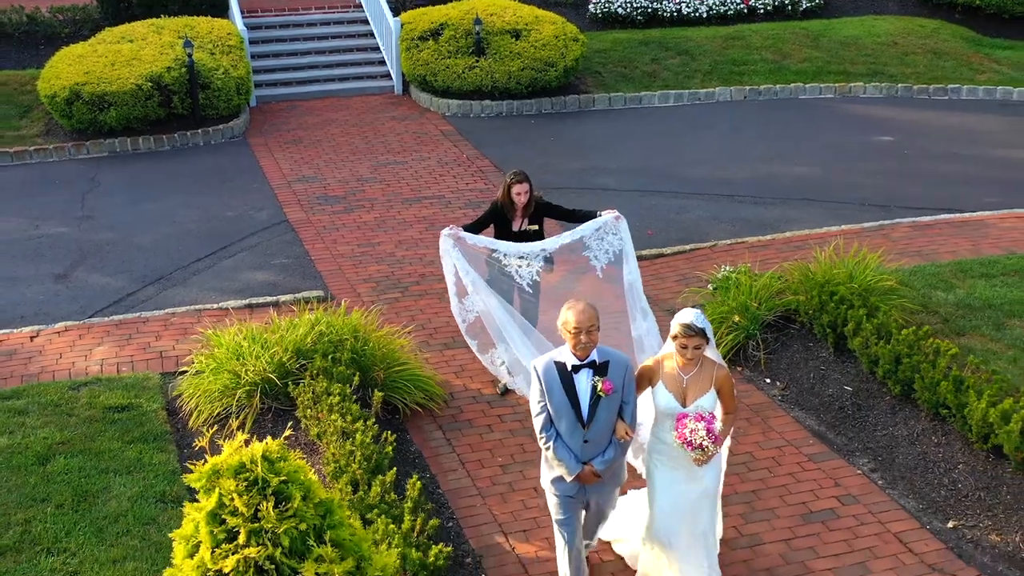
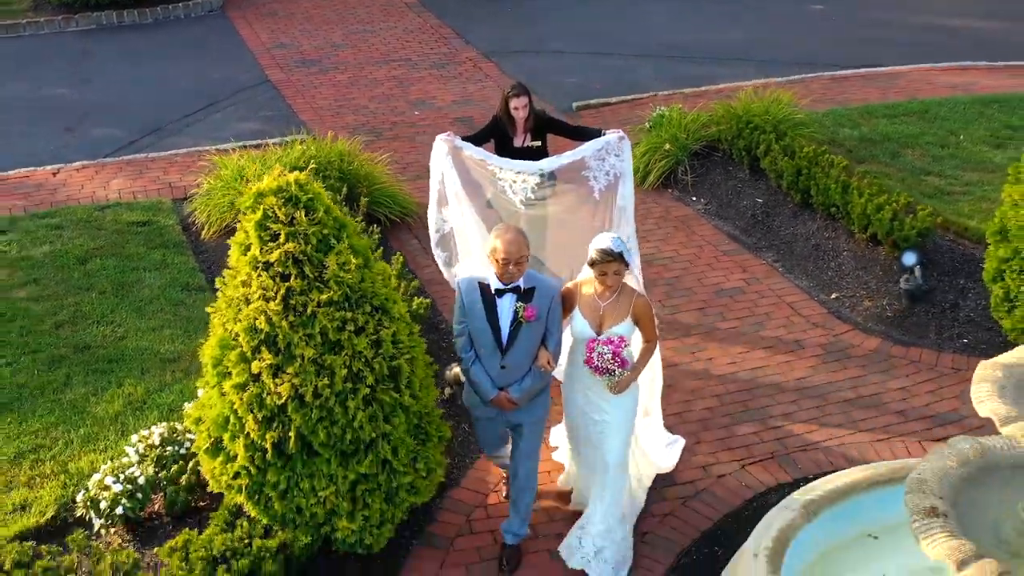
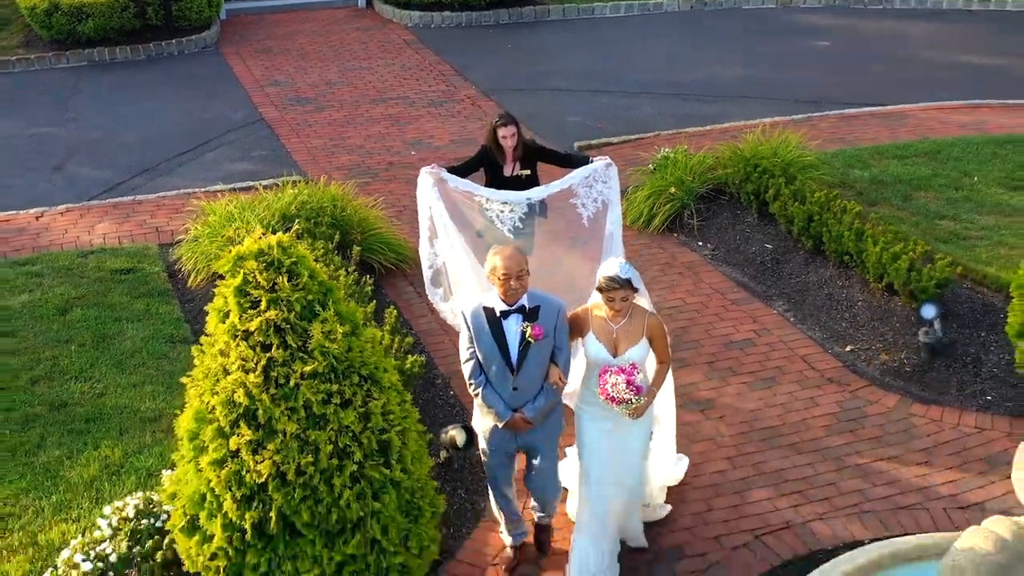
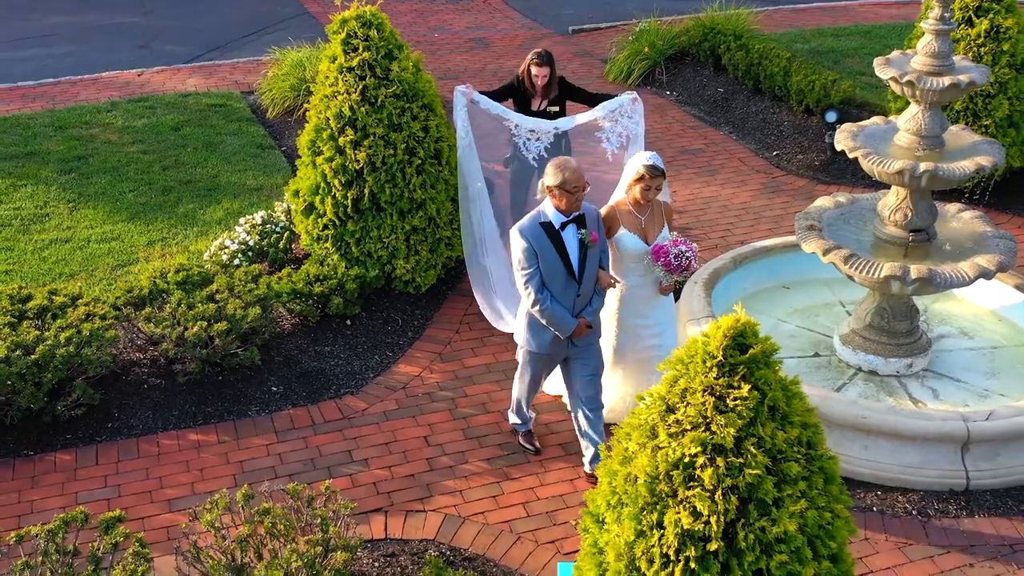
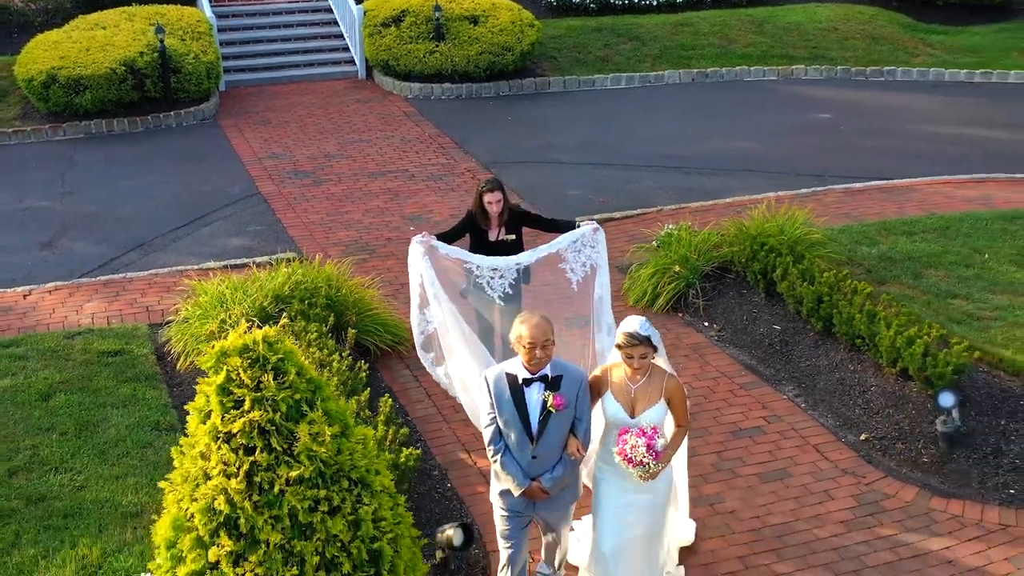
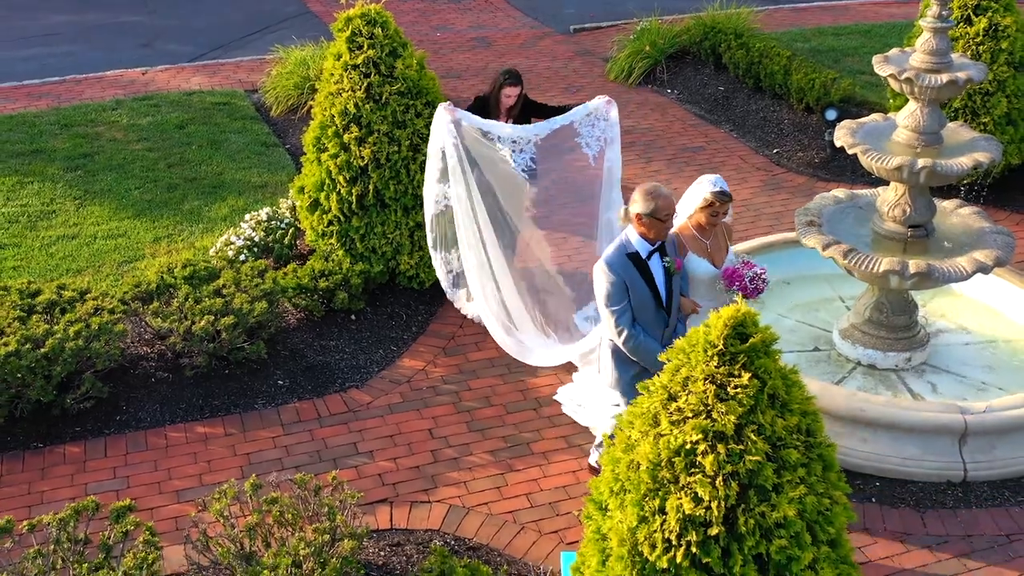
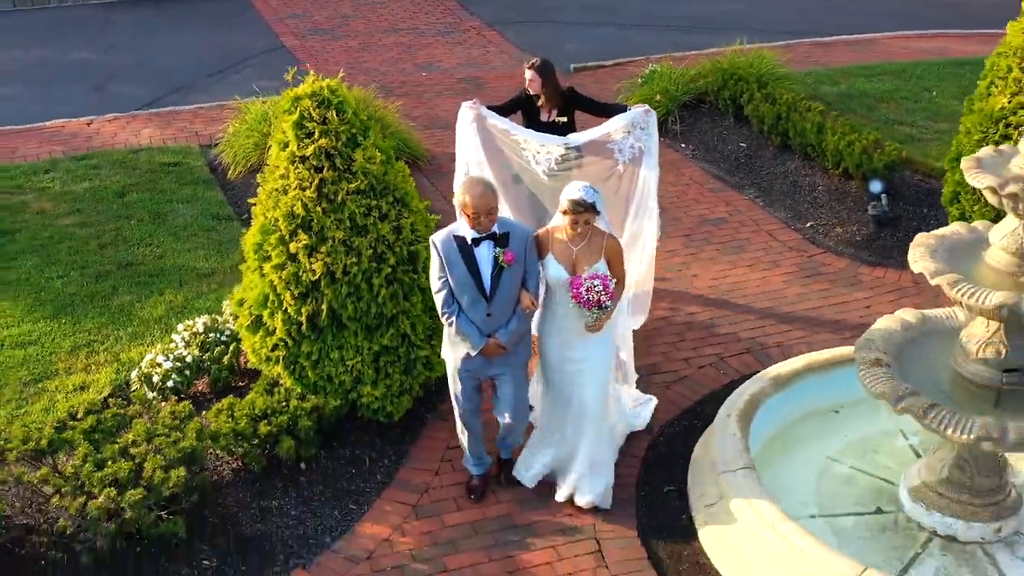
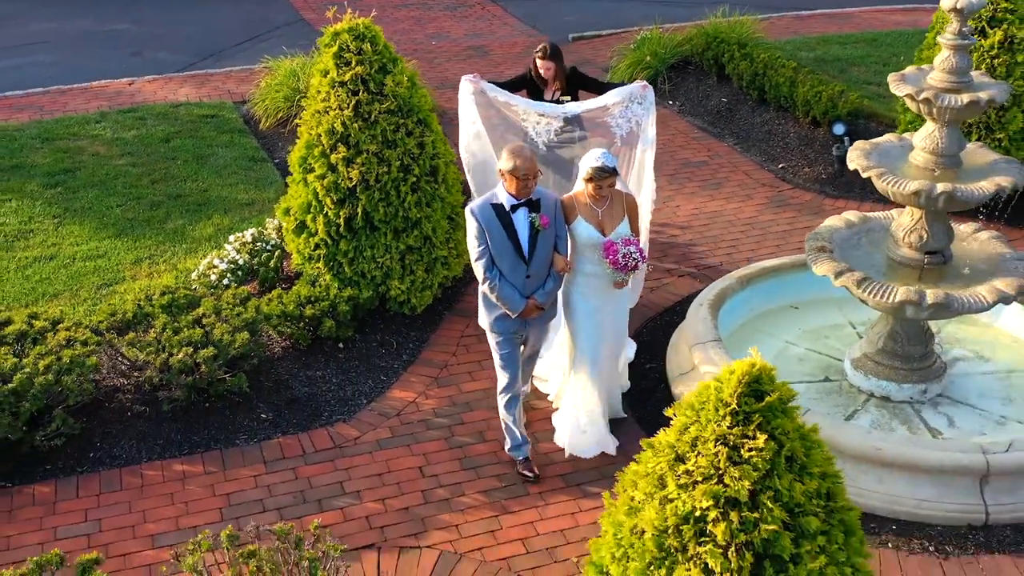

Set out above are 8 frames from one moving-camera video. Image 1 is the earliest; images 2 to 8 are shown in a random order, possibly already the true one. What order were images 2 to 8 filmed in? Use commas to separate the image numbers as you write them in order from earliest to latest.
5, 3, 2, 7, 8, 4, 6
